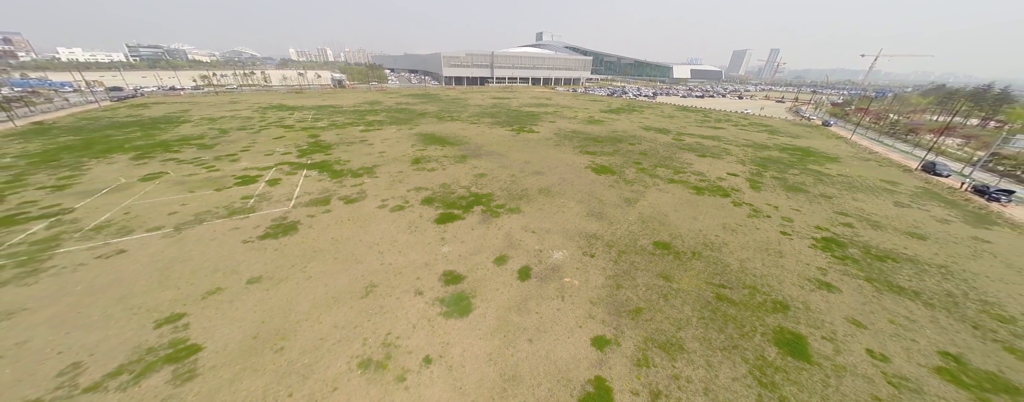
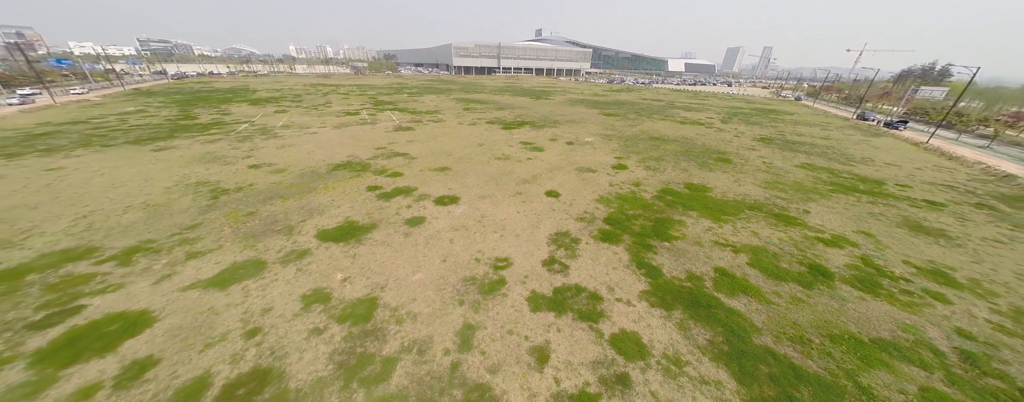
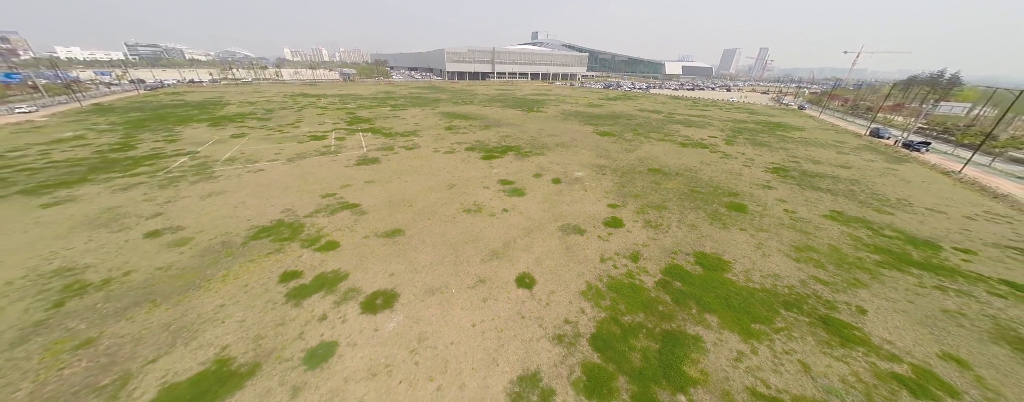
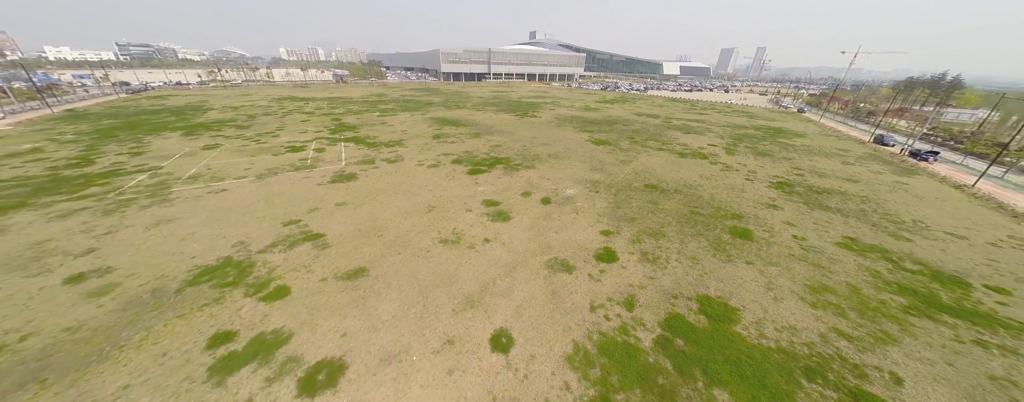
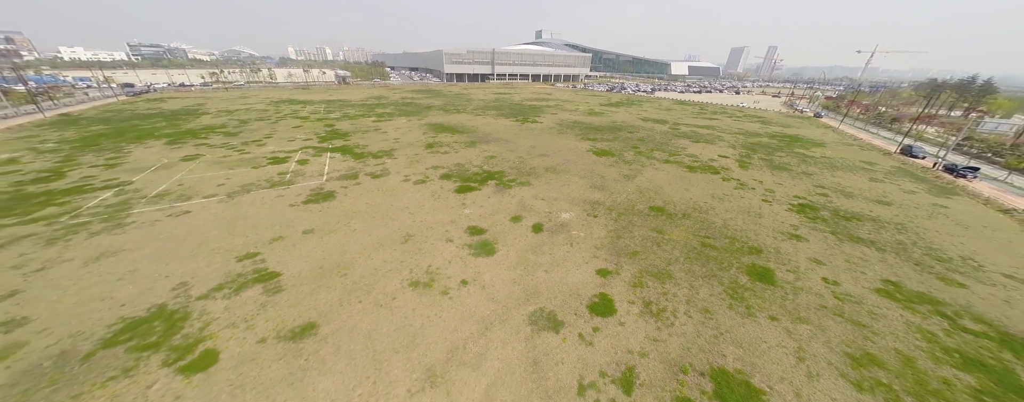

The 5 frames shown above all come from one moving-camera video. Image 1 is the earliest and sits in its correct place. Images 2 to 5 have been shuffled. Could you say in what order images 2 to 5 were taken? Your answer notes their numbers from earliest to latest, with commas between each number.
5, 4, 3, 2
